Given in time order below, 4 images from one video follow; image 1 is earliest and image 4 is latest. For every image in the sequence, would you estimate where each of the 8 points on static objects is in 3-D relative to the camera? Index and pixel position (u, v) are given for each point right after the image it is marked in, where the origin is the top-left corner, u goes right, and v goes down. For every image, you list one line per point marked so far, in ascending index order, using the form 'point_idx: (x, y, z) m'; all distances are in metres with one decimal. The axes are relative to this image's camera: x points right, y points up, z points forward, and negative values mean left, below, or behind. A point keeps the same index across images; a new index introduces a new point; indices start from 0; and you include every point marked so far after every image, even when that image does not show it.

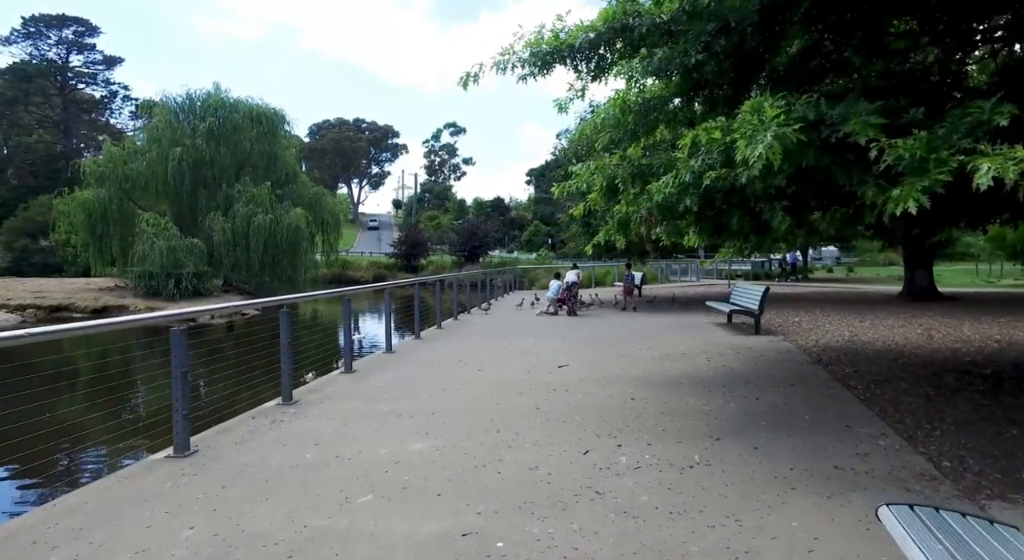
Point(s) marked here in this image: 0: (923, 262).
0: (+9.7, +0.5, +15.2) m
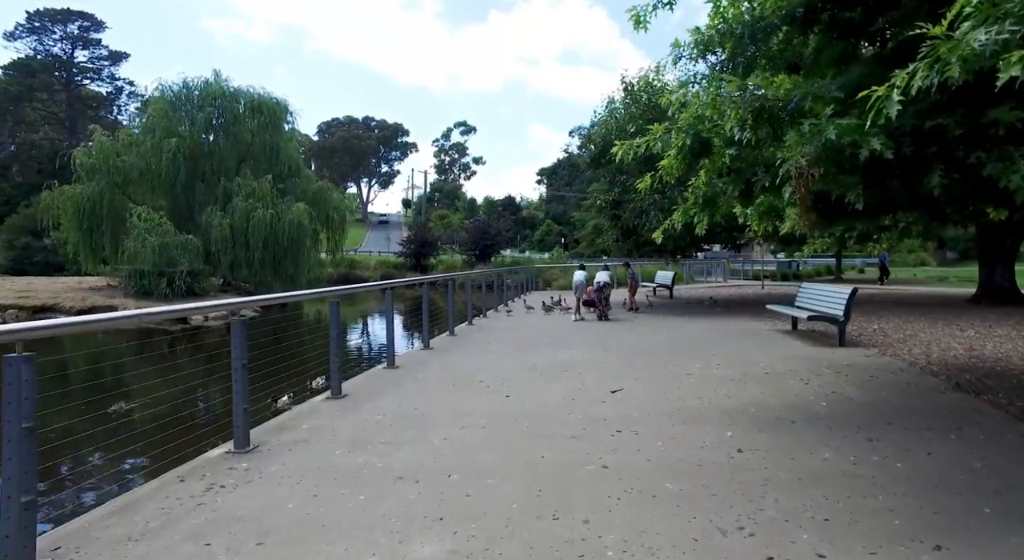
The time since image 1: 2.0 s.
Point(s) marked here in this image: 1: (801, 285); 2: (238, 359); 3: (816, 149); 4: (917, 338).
0: (+10.1, +0.4, +13.4) m
1: (+4.6, -0.1, +10.3) m
2: (-1.7, -0.5, +4.1) m
3: (+1.3, +0.6, +2.8) m
4: (+5.1, -0.7, +8.3) m
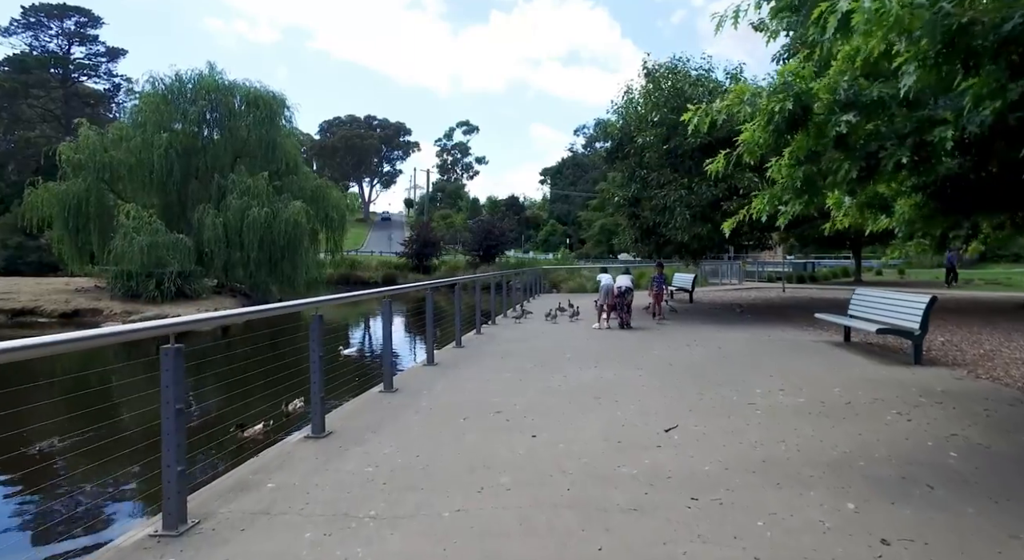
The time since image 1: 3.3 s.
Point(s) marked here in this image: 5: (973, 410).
0: (+10.3, +0.4, +12.2) m
1: (+4.8, -0.2, +9.1) m
2: (-1.6, -0.6, +3.0) m
3: (+1.5, +0.5, +1.7) m
4: (+5.3, -0.8, +7.1) m
5: (+3.4, -1.0, +4.8) m
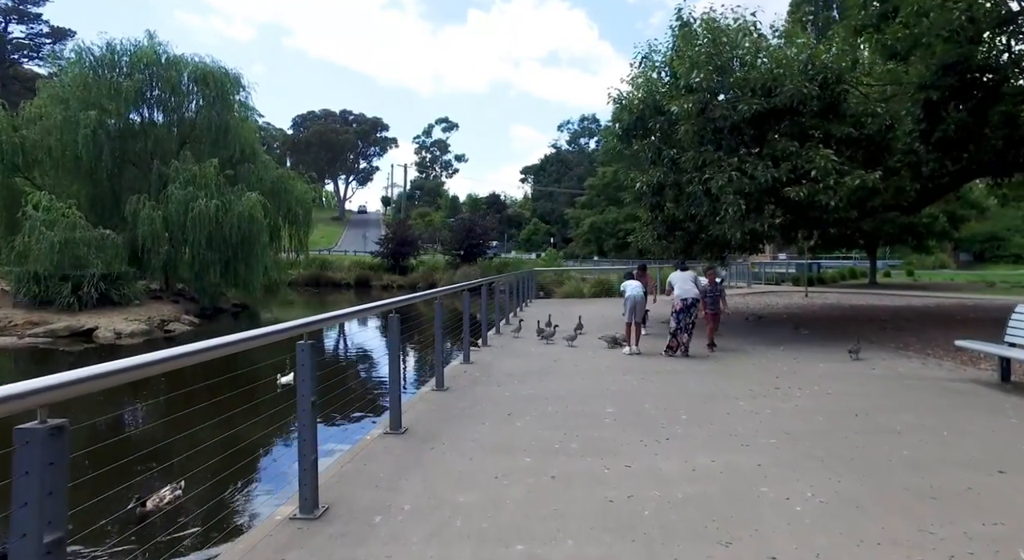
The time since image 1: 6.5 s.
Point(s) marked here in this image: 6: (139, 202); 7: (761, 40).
0: (+10.3, +0.2, +9.5) m
1: (+4.9, -0.3, +6.3) m
2: (-1.3, -0.7, -0.1) m
3: (+1.8, +0.4, -1.3) m
4: (+5.5, -0.9, +4.3) m
5: (+3.6, -1.1, +1.9) m
6: (-11.4, +2.4, +20.0) m
7: (+4.1, +4.0, +10.7) m
